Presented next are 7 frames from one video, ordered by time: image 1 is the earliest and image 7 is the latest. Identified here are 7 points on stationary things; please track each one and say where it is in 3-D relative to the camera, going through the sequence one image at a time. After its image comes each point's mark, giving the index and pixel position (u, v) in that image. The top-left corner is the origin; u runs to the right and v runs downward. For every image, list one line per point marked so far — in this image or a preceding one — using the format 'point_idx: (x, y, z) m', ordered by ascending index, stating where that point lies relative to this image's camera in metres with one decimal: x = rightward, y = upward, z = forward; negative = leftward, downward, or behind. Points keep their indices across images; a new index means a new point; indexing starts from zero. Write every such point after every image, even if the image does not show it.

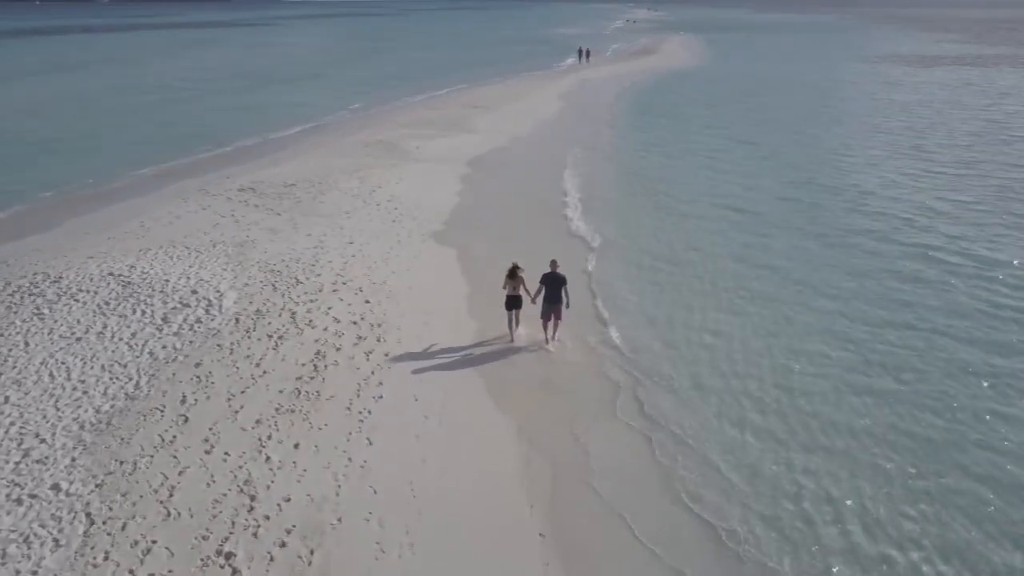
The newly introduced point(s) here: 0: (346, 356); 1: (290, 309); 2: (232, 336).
0: (-2.4, -1.0, +10.7) m
1: (-3.5, -0.3, +11.8) m
2: (-4.1, -0.7, +10.9) m
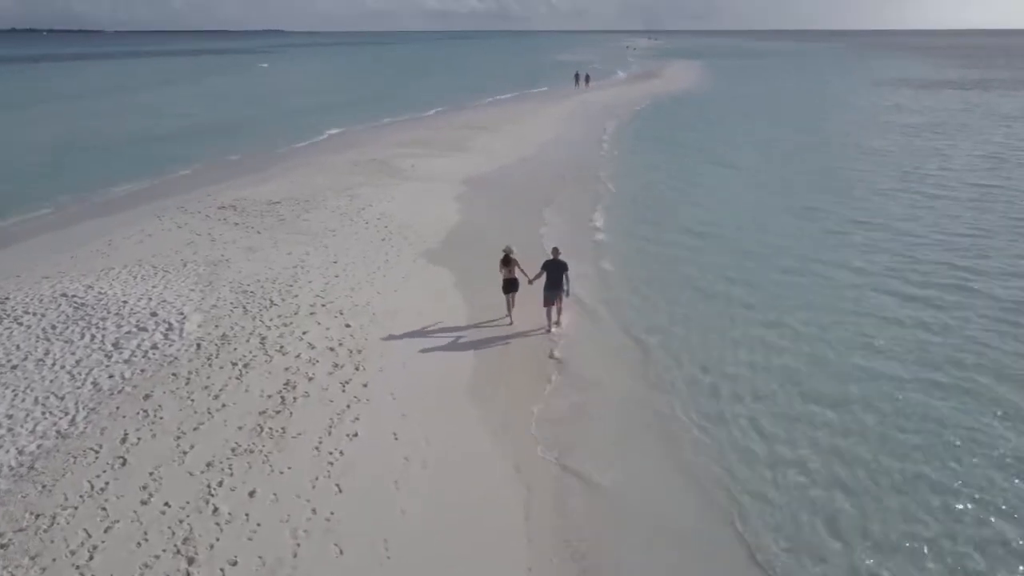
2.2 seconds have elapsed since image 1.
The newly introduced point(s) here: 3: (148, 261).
0: (-2.4, -1.2, +9.6) m
1: (-3.5, -0.6, +10.7) m
2: (-4.1, -1.0, +9.8) m
3: (-6.5, +0.5, +13.6) m
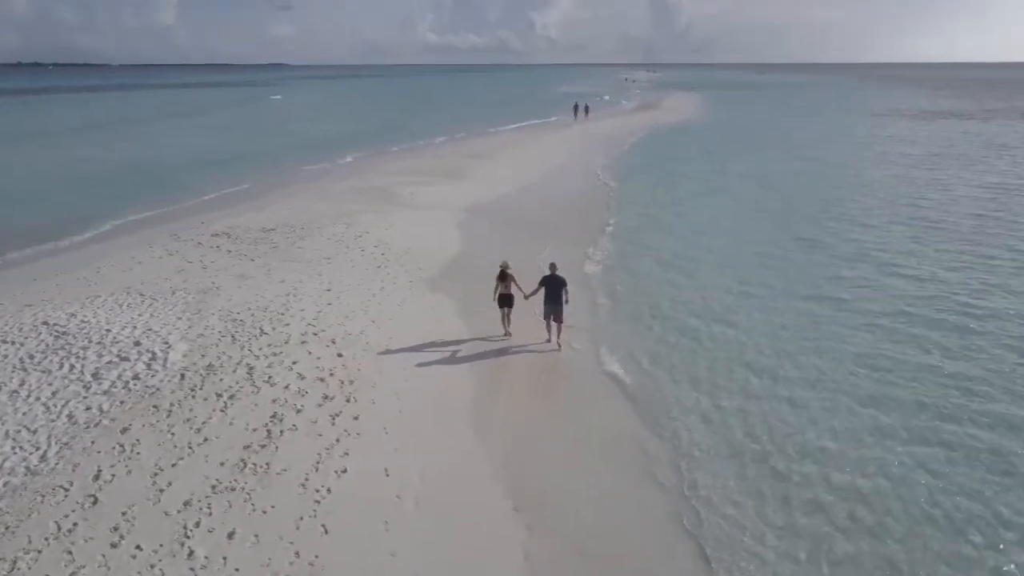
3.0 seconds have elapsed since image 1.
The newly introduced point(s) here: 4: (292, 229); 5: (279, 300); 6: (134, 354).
0: (-2.4, -1.6, +9.1) m
1: (-3.5, -1.0, +10.3) m
2: (-4.1, -1.3, +9.4) m
3: (-6.5, 0.0, +13.3) m
4: (-5.2, +1.4, +18.2) m
5: (-3.9, -0.2, +12.9) m
6: (-5.0, -0.9, +10.3) m
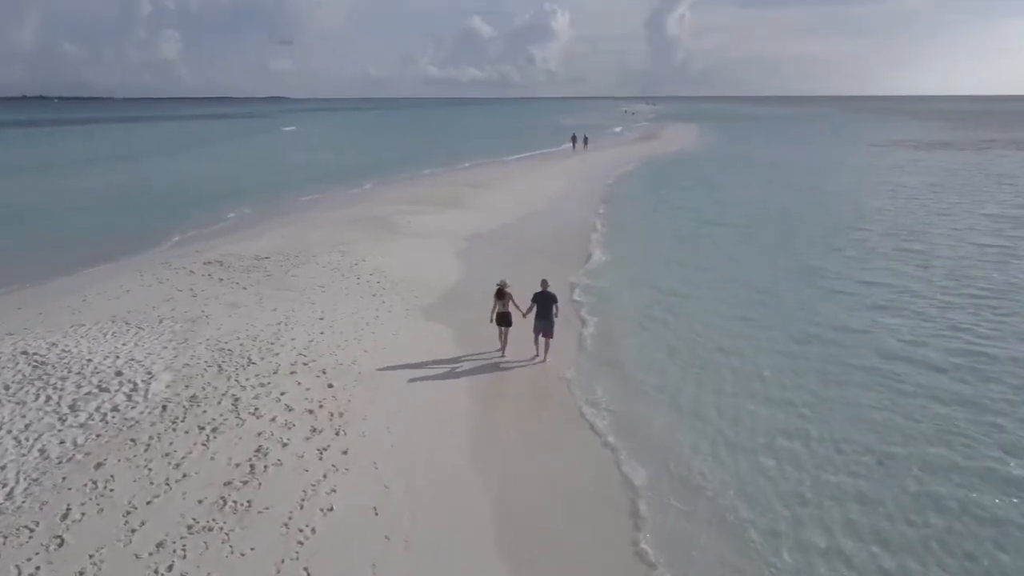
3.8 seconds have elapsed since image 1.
0: (-2.5, -1.9, +8.7) m
1: (-3.6, -1.4, +10.0) m
2: (-4.2, -1.6, +9.0) m
3: (-6.5, -0.5, +12.9) m
4: (-5.2, +0.7, +17.9) m
5: (-3.9, -0.7, +12.5) m
6: (-5.1, -1.2, +9.9) m
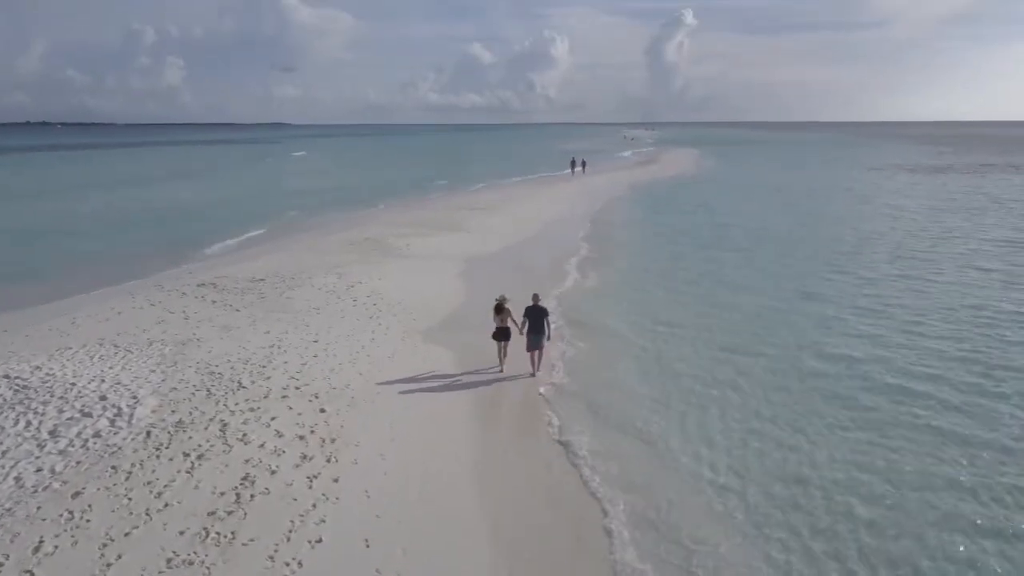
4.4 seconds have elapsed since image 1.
0: (-2.5, -2.1, +8.4) m
1: (-3.6, -1.6, +9.6) m
2: (-4.2, -1.9, +8.7) m
3: (-6.5, -0.9, +12.6) m
4: (-5.2, +0.2, +17.6) m
5: (-3.9, -1.0, +12.2) m
6: (-5.1, -1.5, +9.6) m
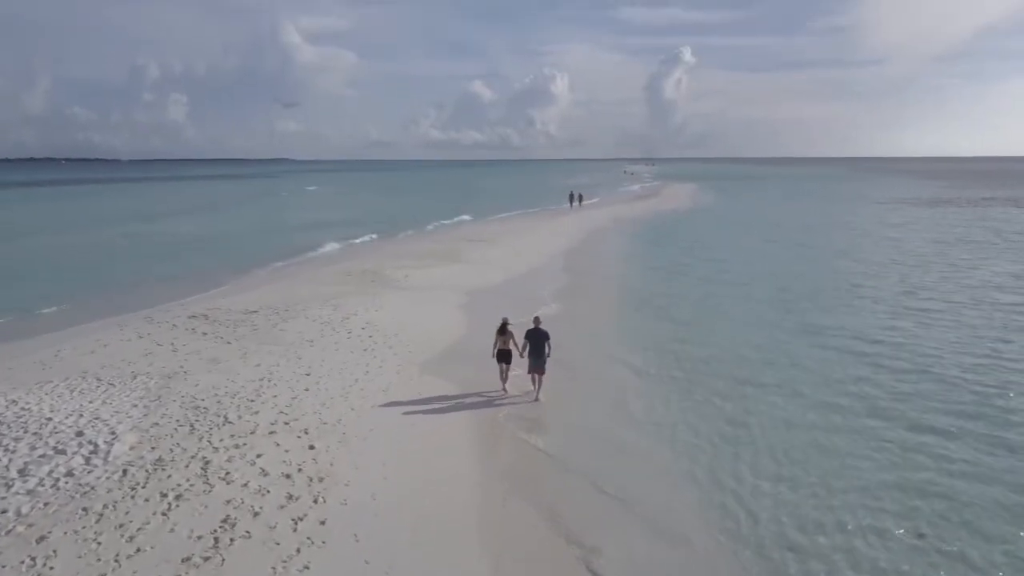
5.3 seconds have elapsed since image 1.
0: (-2.5, -2.4, +7.9) m
1: (-3.6, -2.0, +9.1) m
2: (-4.2, -2.2, +8.2) m
3: (-6.5, -1.3, +12.2) m
4: (-5.2, -0.5, +17.2) m
5: (-3.9, -1.5, +11.8) m
6: (-5.1, -1.9, +9.1) m
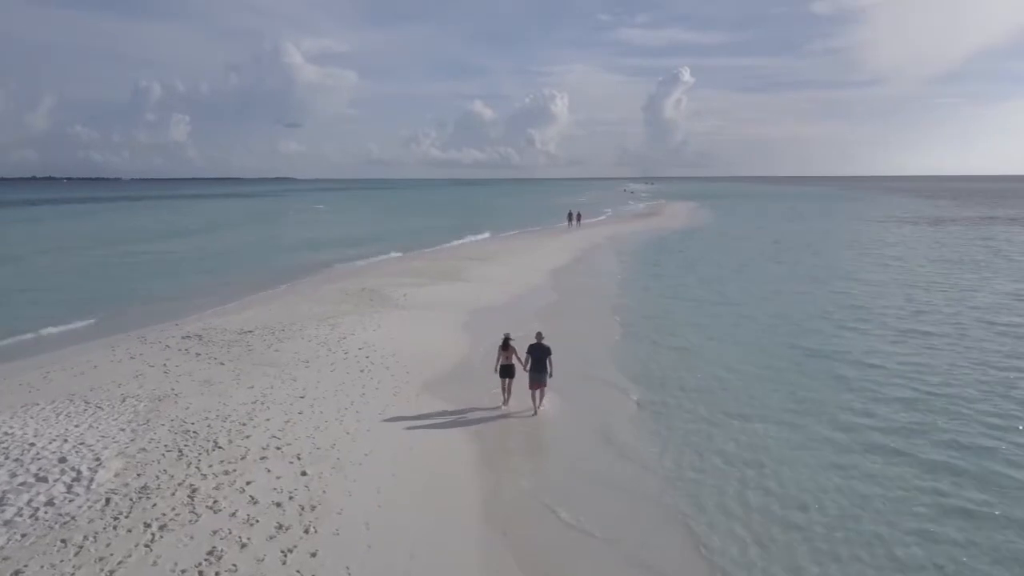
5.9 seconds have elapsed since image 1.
0: (-2.5, -2.6, +7.6) m
1: (-3.6, -2.2, +8.8) m
2: (-4.2, -2.4, +7.9) m
3: (-6.5, -1.6, +11.9) m
4: (-5.2, -1.0, +16.9) m
5: (-3.9, -1.8, +11.5) m
6: (-5.1, -2.1, +8.8) m
